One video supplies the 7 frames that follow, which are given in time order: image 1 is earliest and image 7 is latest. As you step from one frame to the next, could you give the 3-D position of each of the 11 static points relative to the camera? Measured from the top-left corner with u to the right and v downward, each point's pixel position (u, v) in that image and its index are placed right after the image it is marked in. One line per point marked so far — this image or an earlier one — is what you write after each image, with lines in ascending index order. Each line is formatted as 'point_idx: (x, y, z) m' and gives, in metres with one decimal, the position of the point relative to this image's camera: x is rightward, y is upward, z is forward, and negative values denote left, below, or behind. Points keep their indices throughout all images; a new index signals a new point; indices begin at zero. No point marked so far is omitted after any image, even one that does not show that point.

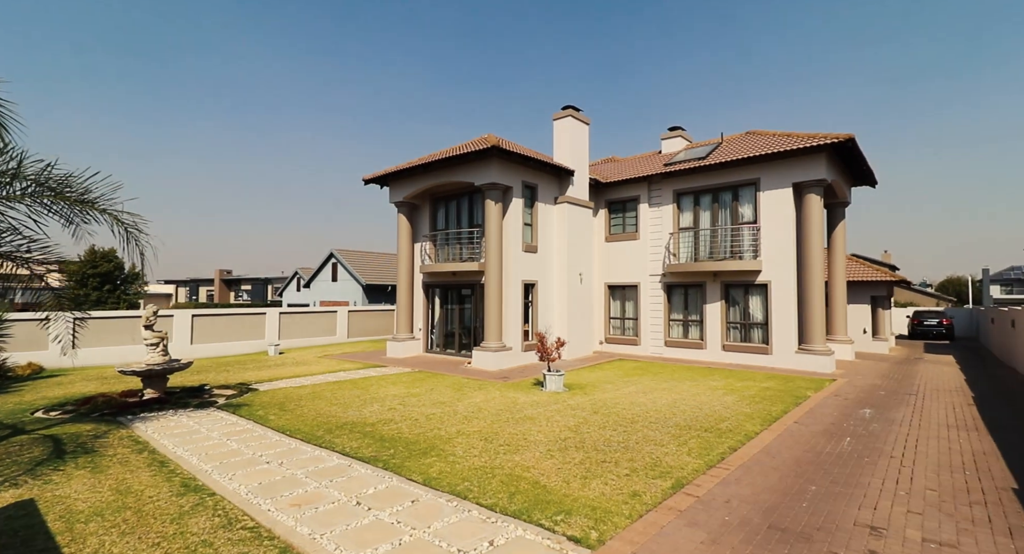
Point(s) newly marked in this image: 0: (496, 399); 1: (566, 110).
0: (-0.3, -2.5, +10.5) m
1: (+1.9, +5.8, +18.3) m
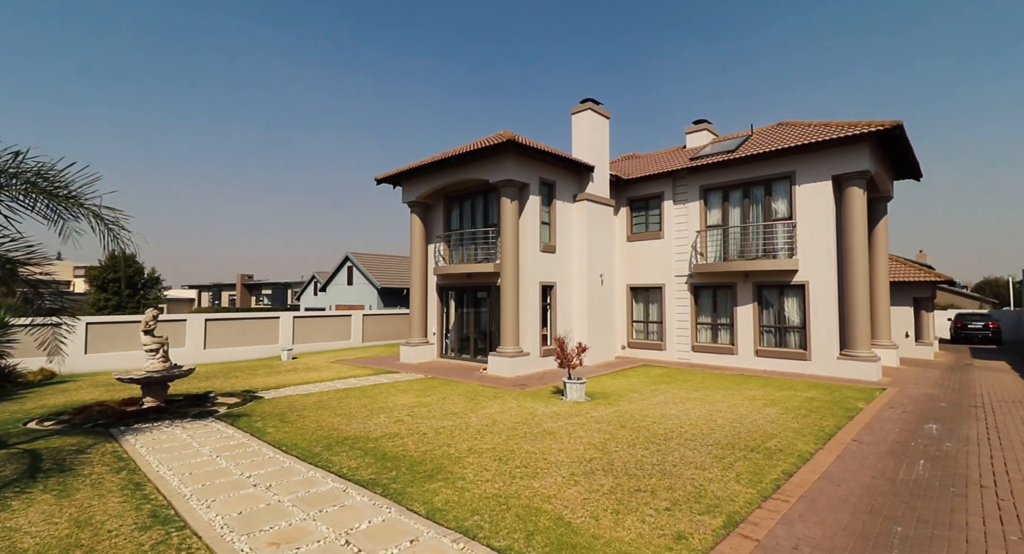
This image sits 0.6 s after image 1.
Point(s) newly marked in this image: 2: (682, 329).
0: (0.0, -2.5, +9.7) m
1: (+2.5, +5.8, +17.4) m
2: (+5.7, -1.7, +17.4) m
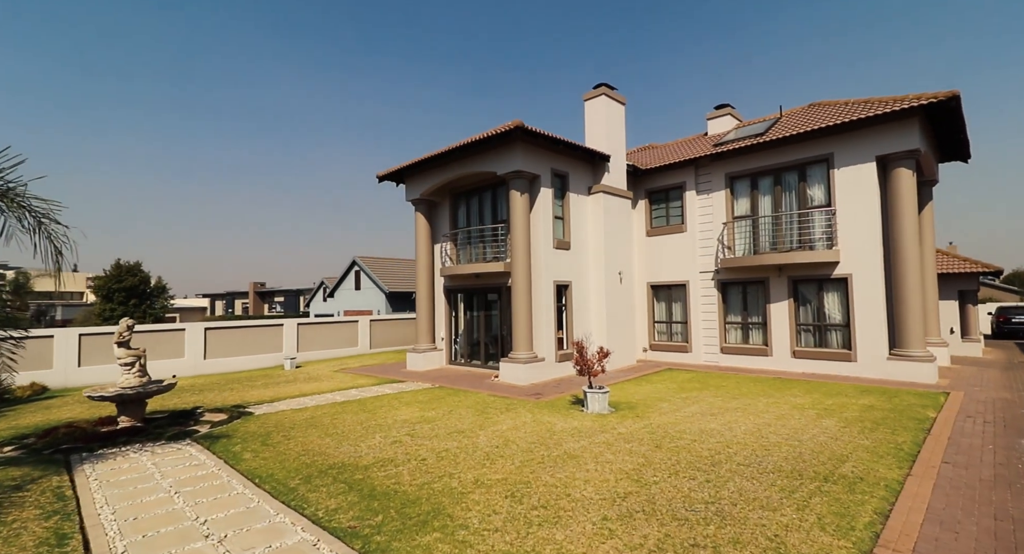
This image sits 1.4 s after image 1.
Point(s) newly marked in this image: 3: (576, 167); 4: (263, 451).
0: (+0.2, -2.4, +8.5) m
1: (+2.7, +5.8, +16.2) m
2: (+6.1, -1.6, +16.1) m
3: (+1.9, +3.3, +15.6) m
4: (-3.6, -2.5, +7.5) m
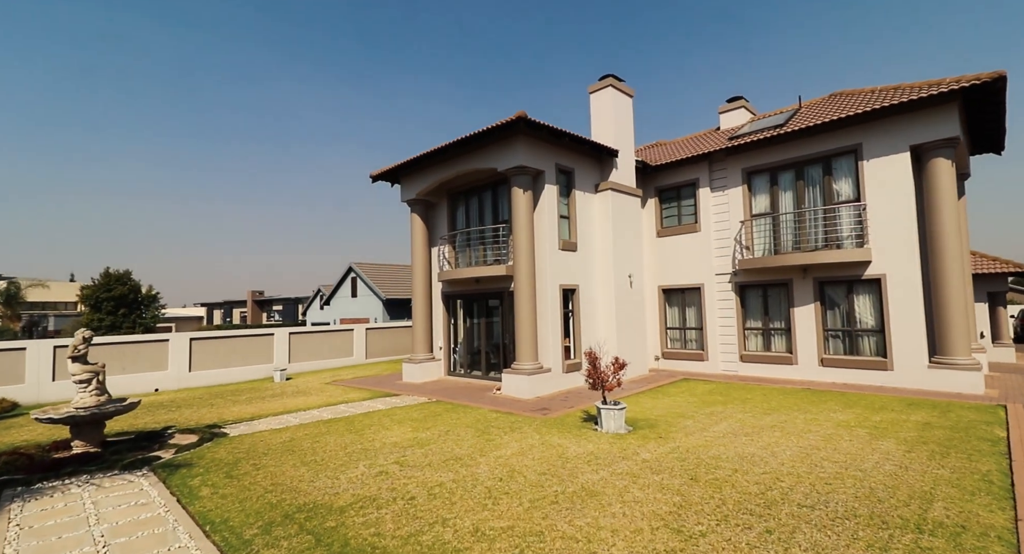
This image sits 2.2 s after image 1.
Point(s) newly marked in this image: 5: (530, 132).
0: (+0.3, -2.4, +7.3) m
1: (+2.7, +5.7, +15.2) m
2: (+6.2, -1.7, +15.0) m
3: (+2.0, +3.2, +14.6) m
4: (-3.5, -2.5, +6.4) m
5: (+0.4, +3.6, +13.0) m
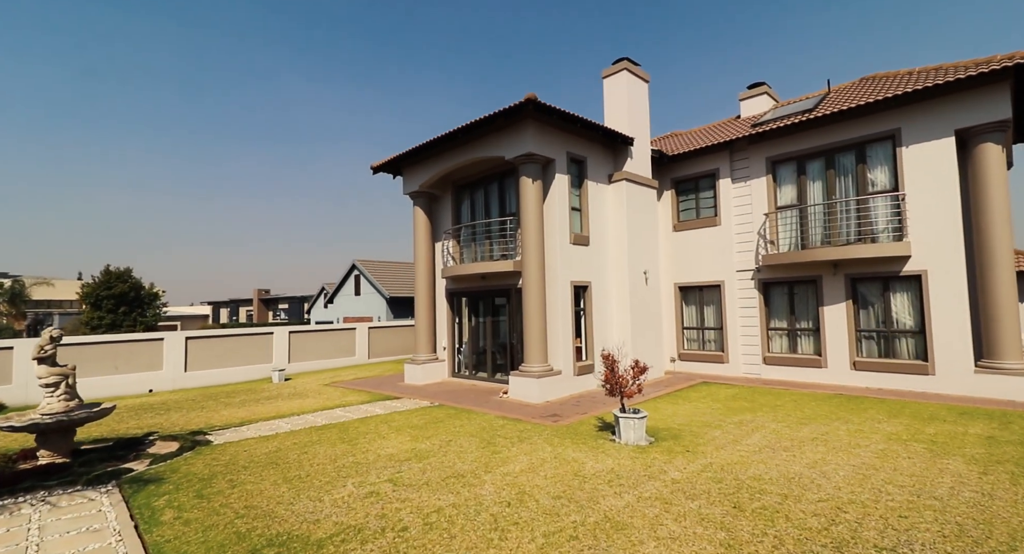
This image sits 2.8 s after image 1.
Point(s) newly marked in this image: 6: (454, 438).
0: (+0.4, -2.3, +6.5) m
1: (+2.9, +5.8, +14.3) m
2: (+6.4, -1.6, +14.0) m
3: (+2.2, +3.3, +13.7) m
4: (-3.4, -2.4, +5.6) m
5: (+0.6, +3.7, +12.1) m
6: (-0.9, -2.5, +8.2) m
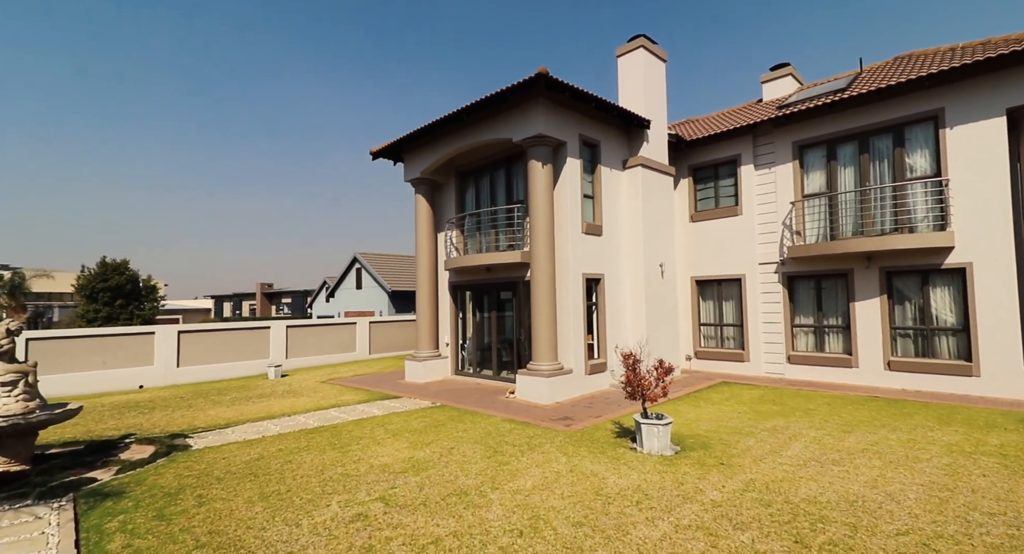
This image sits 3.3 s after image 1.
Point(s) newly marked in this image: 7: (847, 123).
0: (+0.6, -2.2, +5.6) m
1: (+3.2, +6.0, +13.3) m
2: (+6.6, -1.4, +13.1) m
3: (+2.4, +3.5, +12.8) m
4: (-3.3, -2.3, +4.7) m
5: (+0.8, +3.9, +11.2) m
6: (-0.8, -2.4, +7.4) m
7: (+7.7, +3.5, +11.9) m
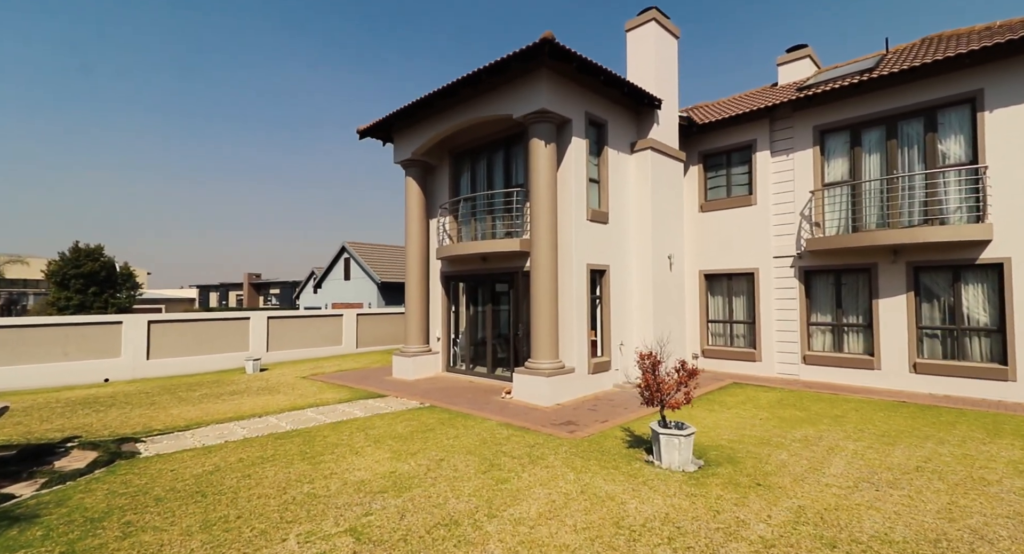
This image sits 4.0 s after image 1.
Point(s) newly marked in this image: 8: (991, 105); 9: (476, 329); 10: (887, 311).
0: (+0.6, -2.1, +4.6) m
1: (+3.2, +6.2, +12.3) m
2: (+6.4, -1.3, +12.2) m
3: (+2.3, +3.7, +11.8) m
4: (-3.3, -2.1, +3.7) m
5: (+0.8, +4.1, +10.2) m
6: (-0.8, -2.2, +6.4) m
7: (+7.7, +3.6, +11.0) m
8: (+9.0, +3.2, +9.8) m
9: (-0.9, -1.3, +13.0) m
10: (+7.8, -0.7, +10.9) m
